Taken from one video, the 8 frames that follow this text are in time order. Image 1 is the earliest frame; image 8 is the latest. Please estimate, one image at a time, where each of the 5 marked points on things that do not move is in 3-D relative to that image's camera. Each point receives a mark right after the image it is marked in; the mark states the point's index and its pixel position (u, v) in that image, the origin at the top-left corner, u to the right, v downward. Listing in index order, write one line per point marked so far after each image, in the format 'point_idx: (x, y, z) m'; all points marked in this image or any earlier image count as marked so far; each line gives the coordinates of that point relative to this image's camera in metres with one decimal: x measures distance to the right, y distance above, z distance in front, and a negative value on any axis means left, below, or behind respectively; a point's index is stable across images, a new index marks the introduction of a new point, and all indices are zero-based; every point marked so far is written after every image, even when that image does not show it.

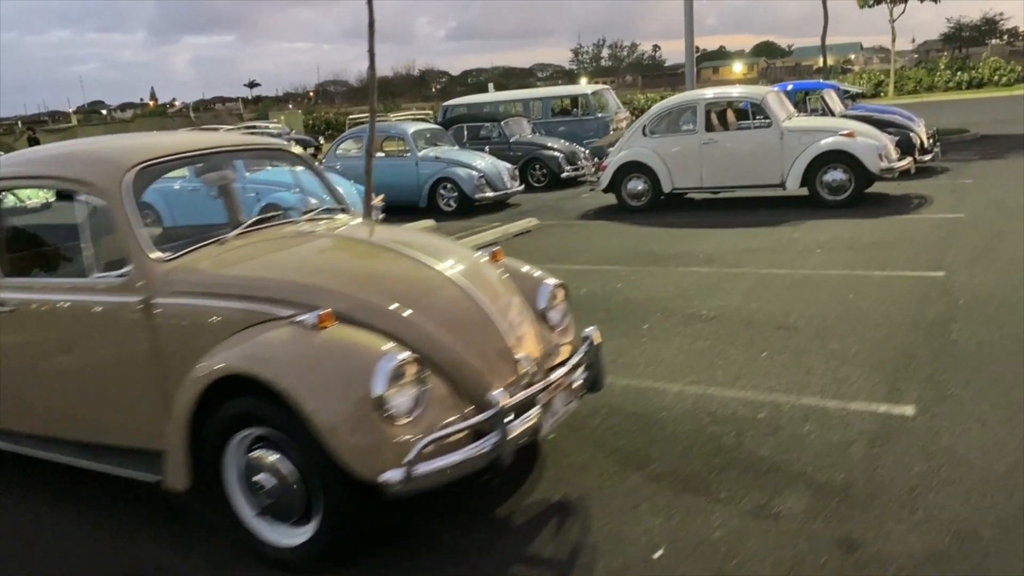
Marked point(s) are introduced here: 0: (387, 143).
0: (-2.4, +2.7, +15.0) m
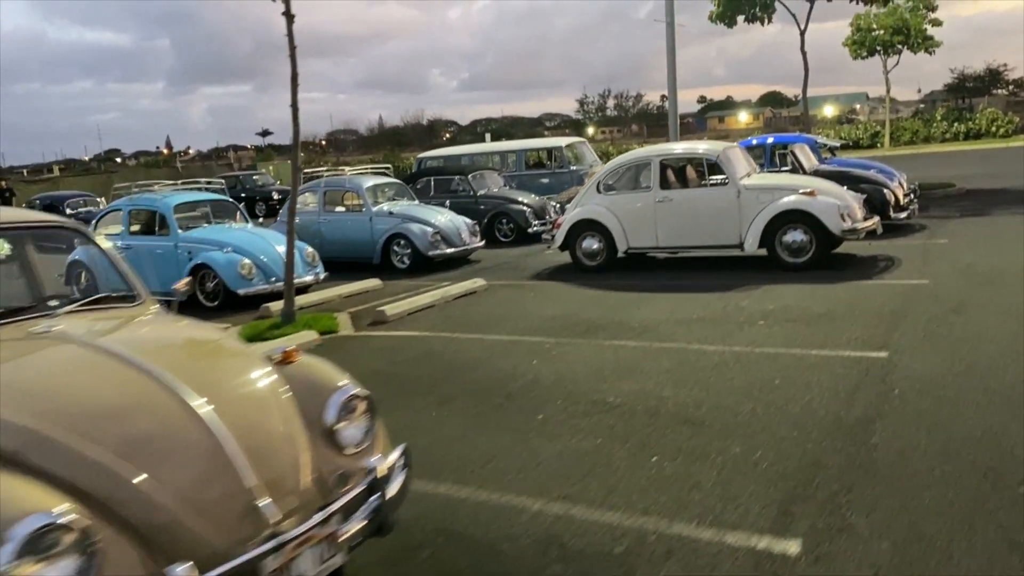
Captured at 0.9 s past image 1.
0: (-3.1, +1.6, +14.4) m
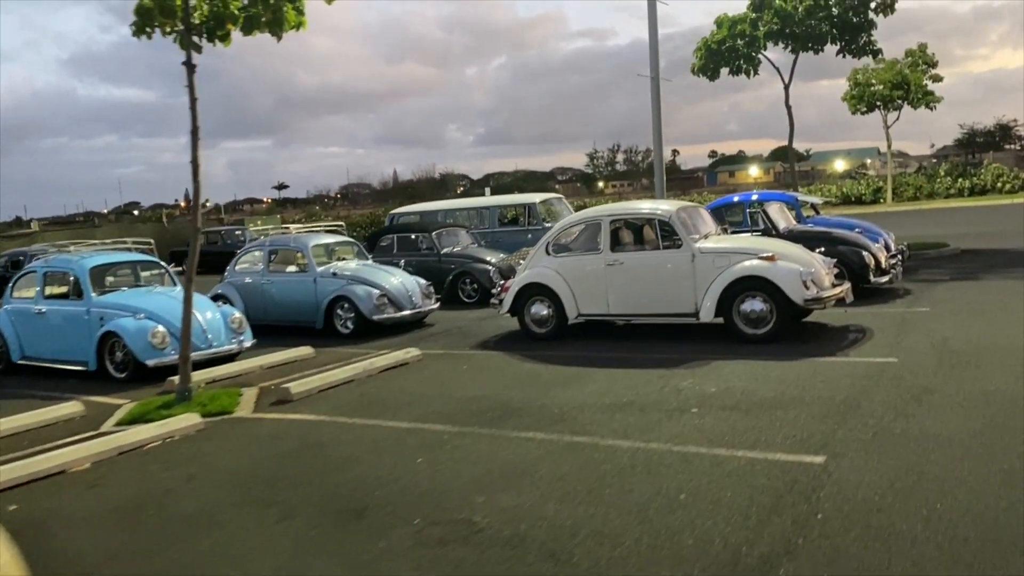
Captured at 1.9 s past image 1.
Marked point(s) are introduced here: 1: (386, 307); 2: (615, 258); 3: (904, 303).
0: (-3.8, +0.5, +13.6) m
1: (-2.0, -0.3, +12.7) m
2: (+1.3, +0.4, +10.3) m
3: (+5.5, -0.2, +11.3) m
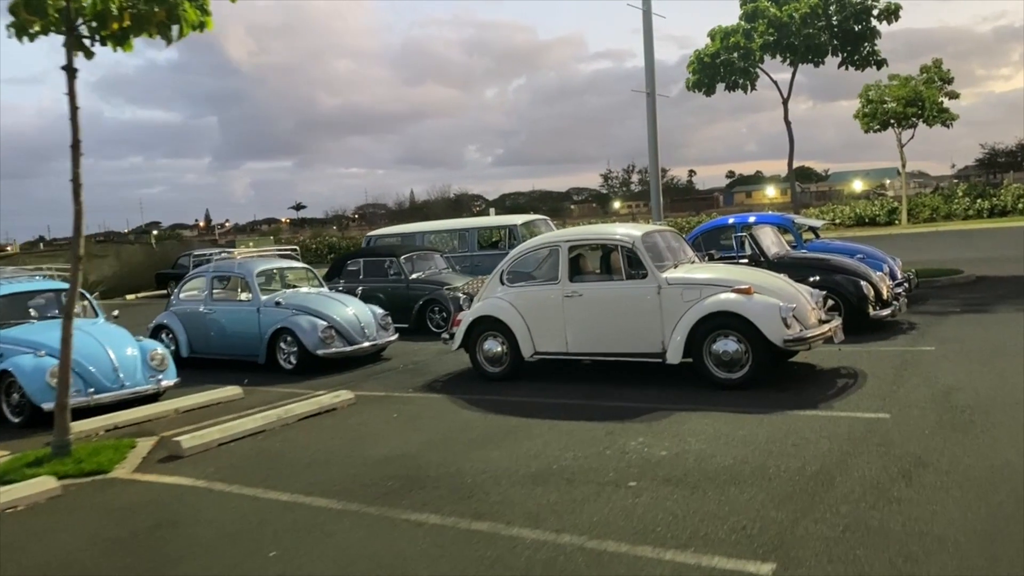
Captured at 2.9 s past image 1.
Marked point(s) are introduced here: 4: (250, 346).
0: (-4.4, 0.0, +12.5) m
1: (-2.6, -0.8, +11.6) m
2: (+0.7, 0.0, +9.1) m
3: (+4.9, -0.7, +10.0) m
4: (-4.0, -0.9, +12.1) m
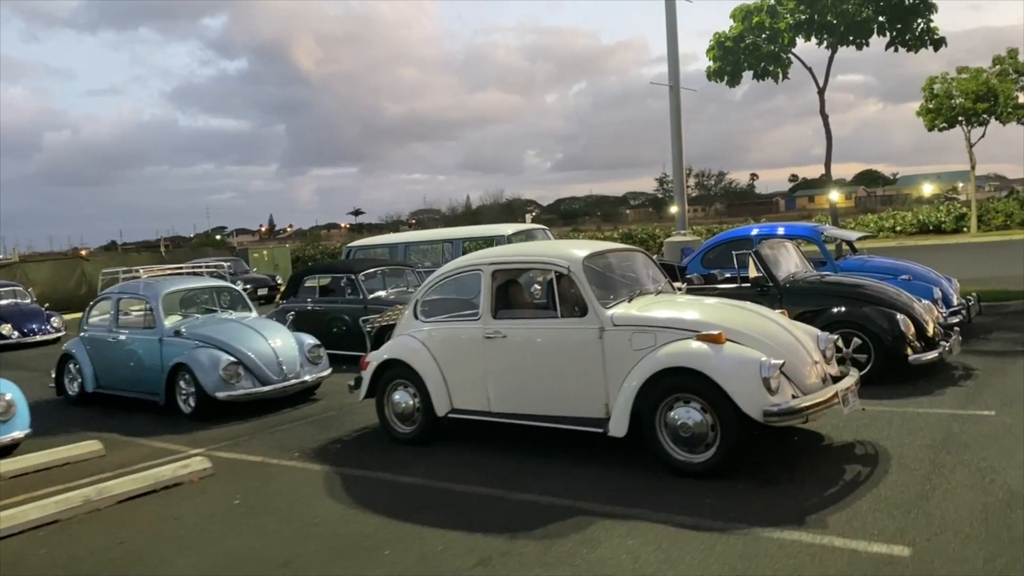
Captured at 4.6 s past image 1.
0: (-5.0, -0.3, +10.6) m
1: (-3.3, -1.1, +9.6) m
2: (-0.1, -0.4, +6.9) m
3: (+4.1, -1.0, +7.5) m
4: (-4.6, -1.2, +10.2) m
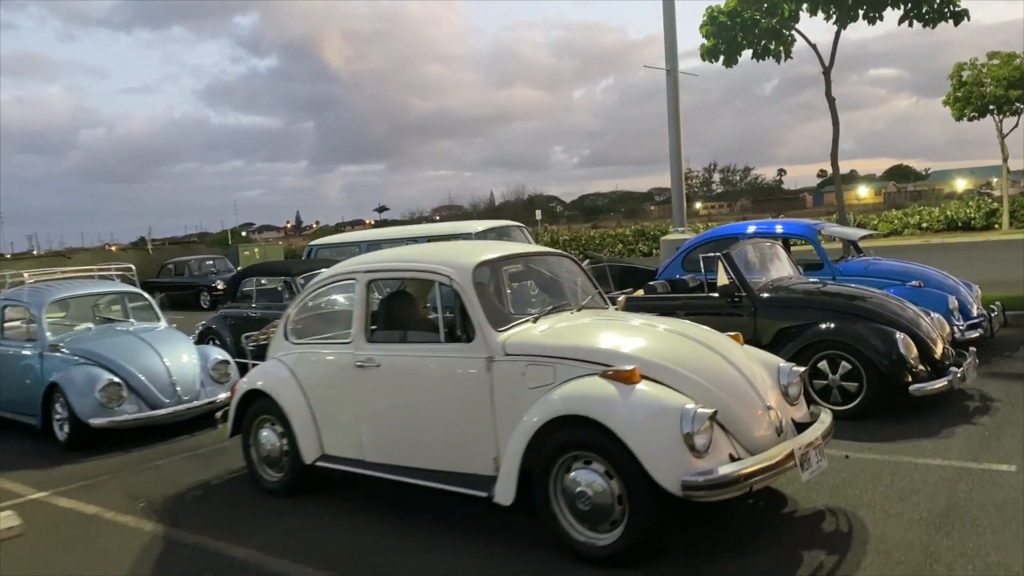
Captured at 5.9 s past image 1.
0: (-5.7, -0.4, +9.3) m
1: (-4.0, -1.2, +8.2) m
2: (-1.0, -0.5, +5.4) m
3: (+3.3, -1.2, +5.9) m
4: (-5.3, -1.3, +8.8) m
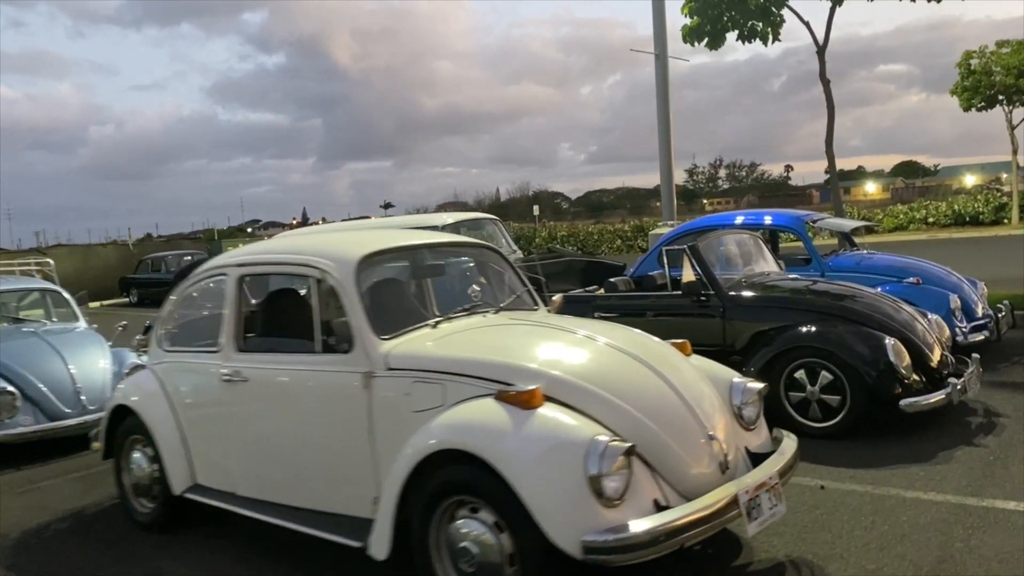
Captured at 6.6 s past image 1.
0: (-6.2, -0.3, +8.4) m
1: (-4.5, -1.2, +7.3) m
2: (-1.5, -0.4, +4.5) m
3: (+2.8, -1.1, +4.9) m
4: (-5.8, -1.3, +7.9) m
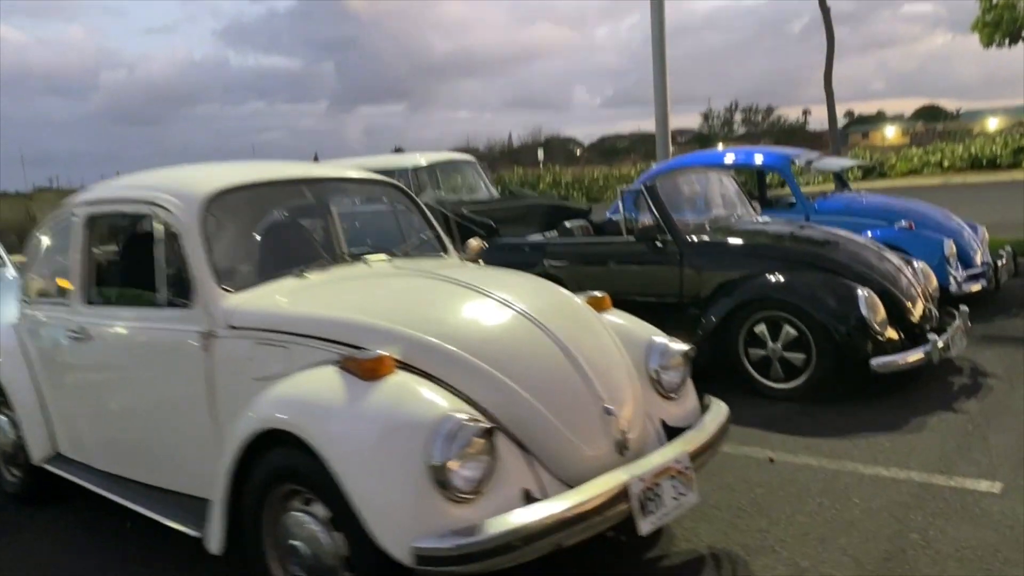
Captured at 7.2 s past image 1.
0: (-6.7, +0.2, +7.9) m
1: (-5.0, -0.7, +6.8) m
2: (-2.1, -0.2, +3.9) m
3: (+2.3, -0.8, +4.3) m
4: (-6.3, -0.7, +7.4) m
